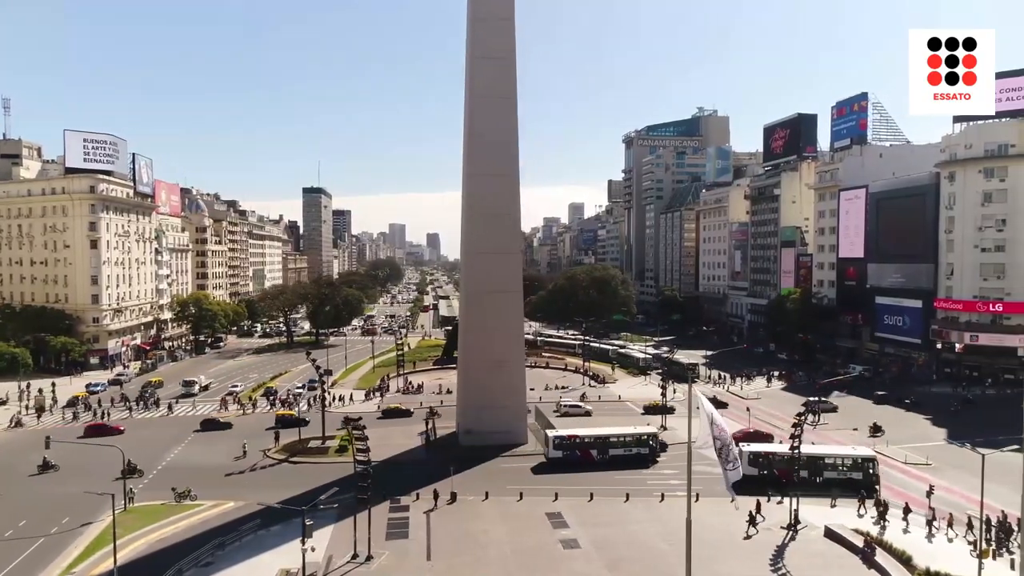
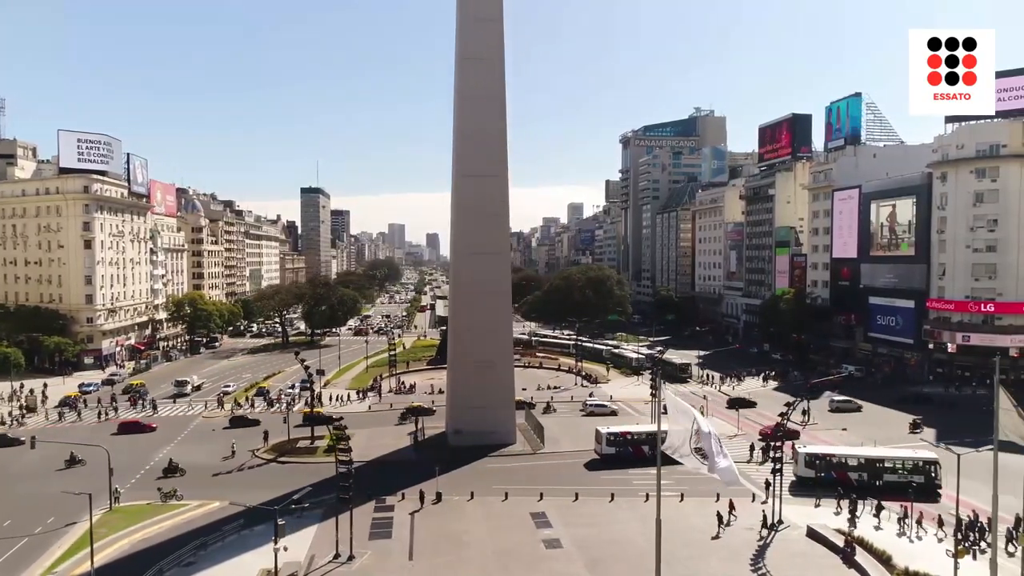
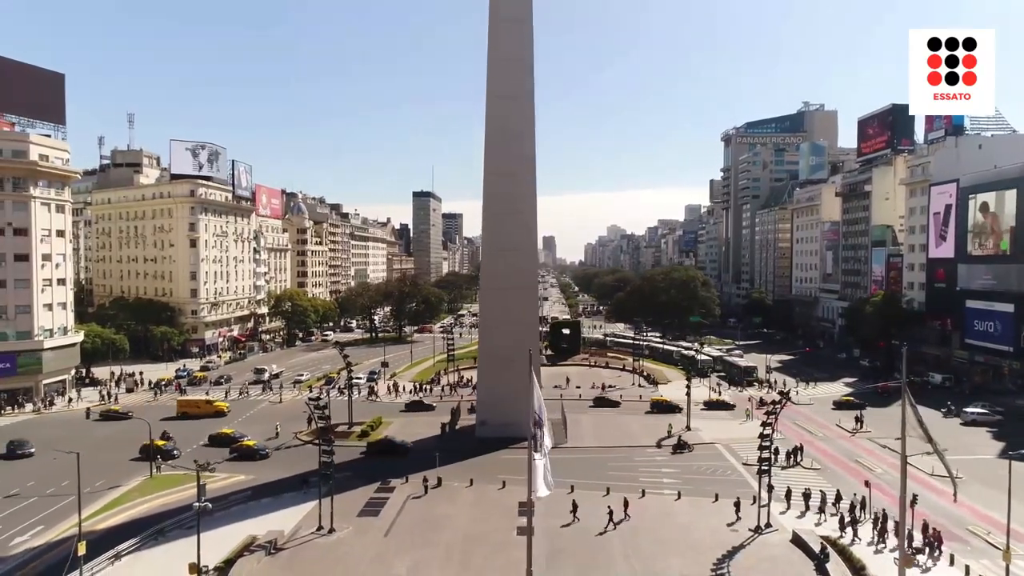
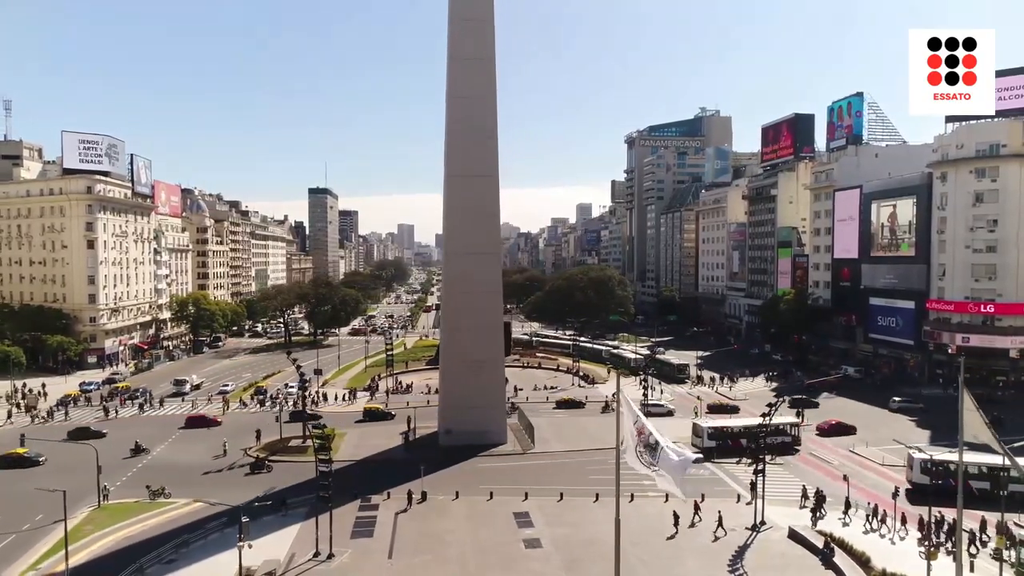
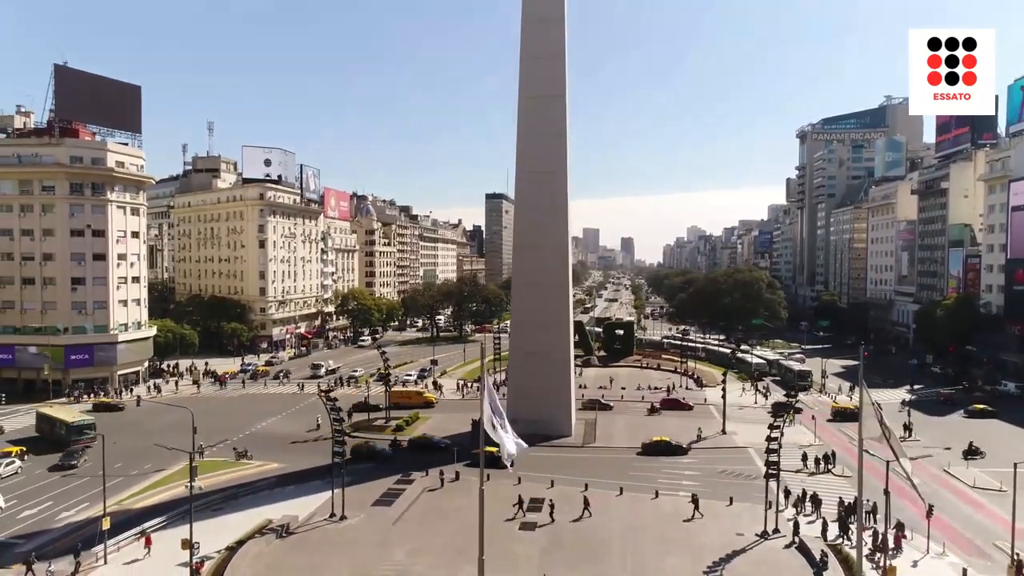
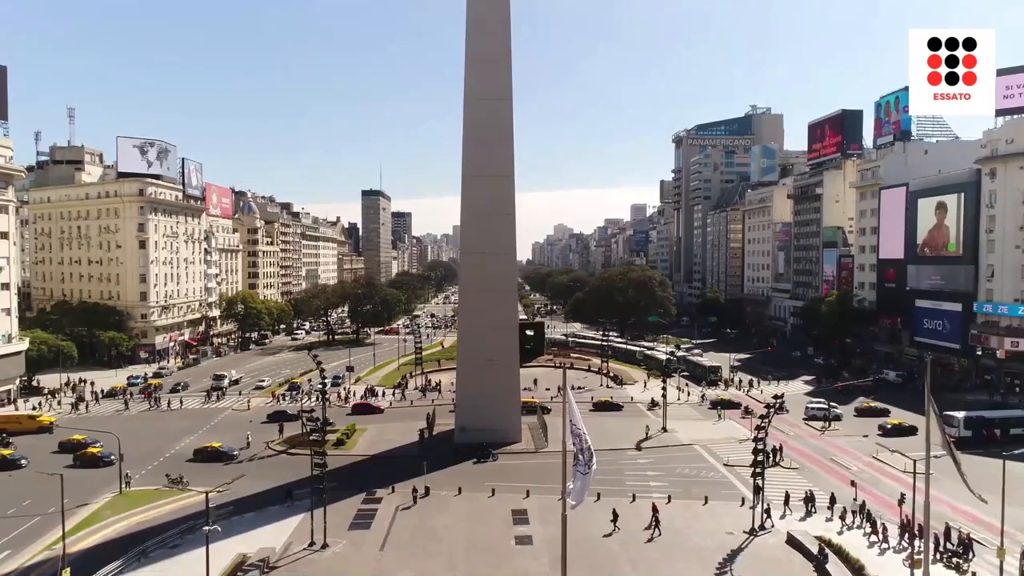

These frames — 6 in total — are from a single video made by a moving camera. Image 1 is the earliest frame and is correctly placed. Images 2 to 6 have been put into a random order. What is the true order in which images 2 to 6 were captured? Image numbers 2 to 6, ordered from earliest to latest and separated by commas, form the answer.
2, 4, 6, 3, 5
